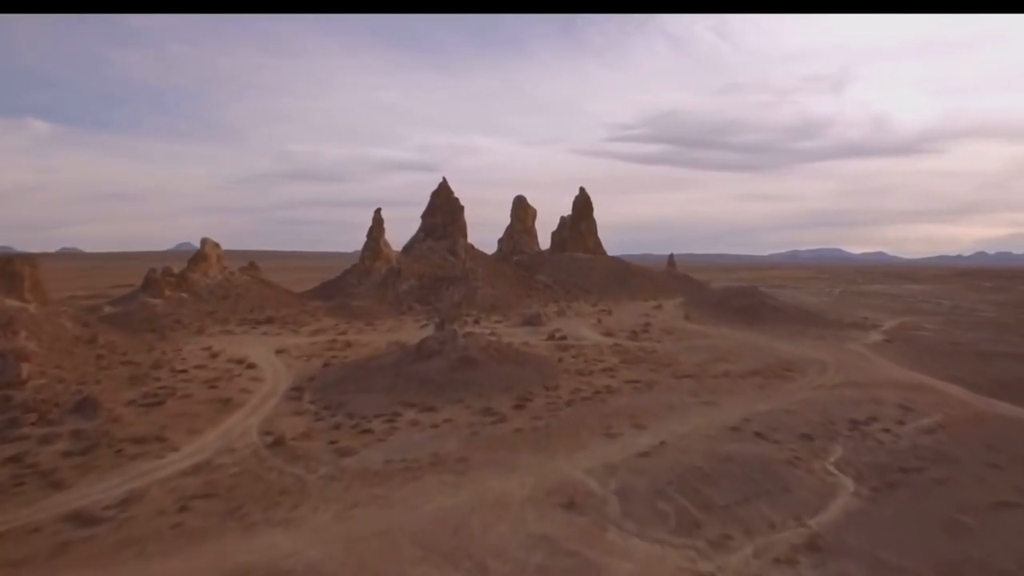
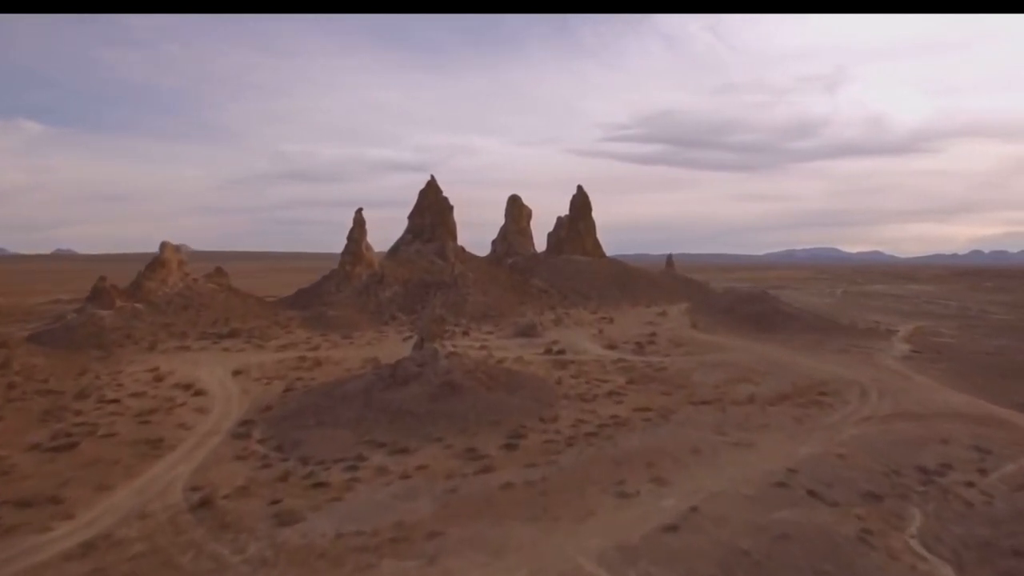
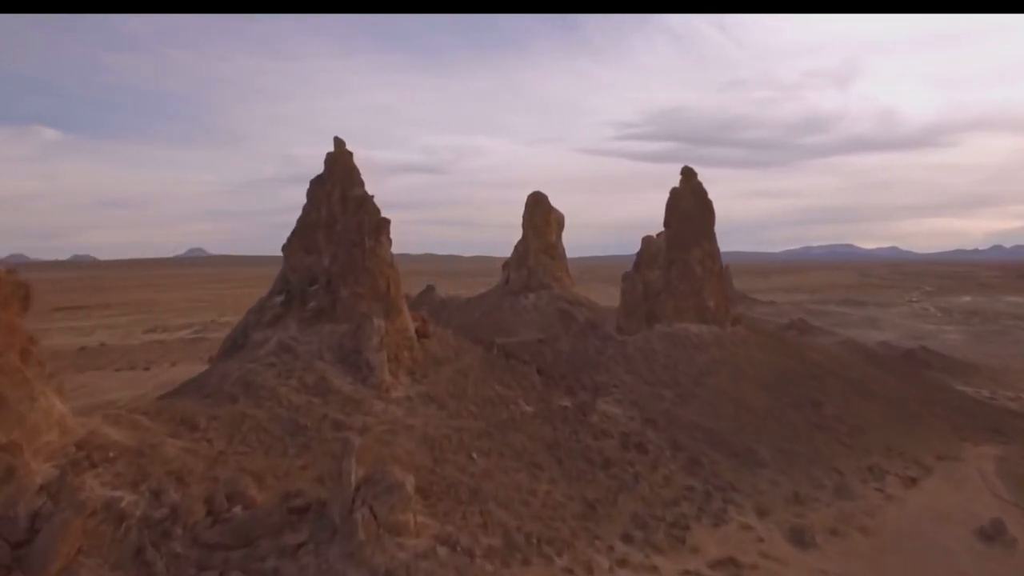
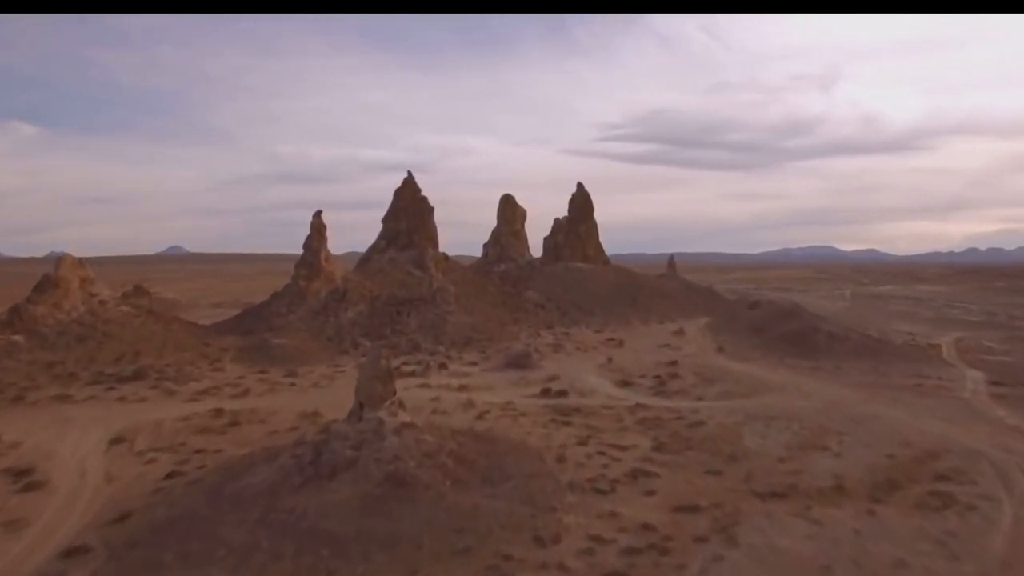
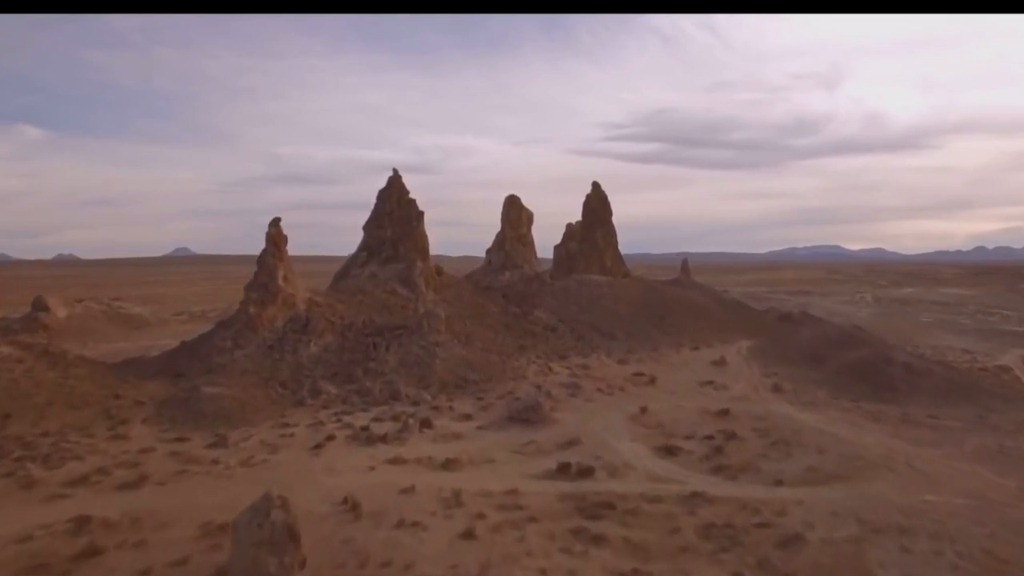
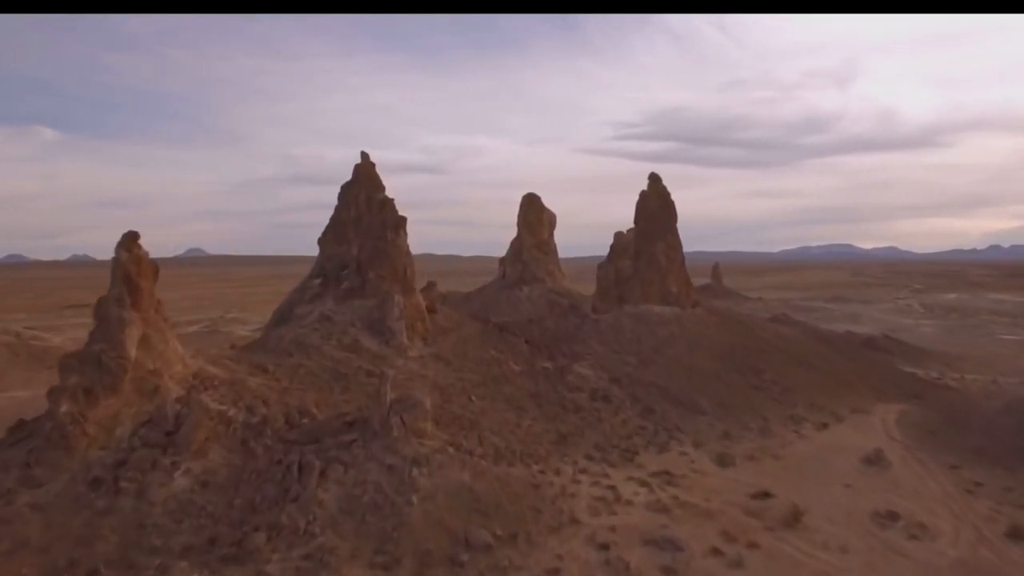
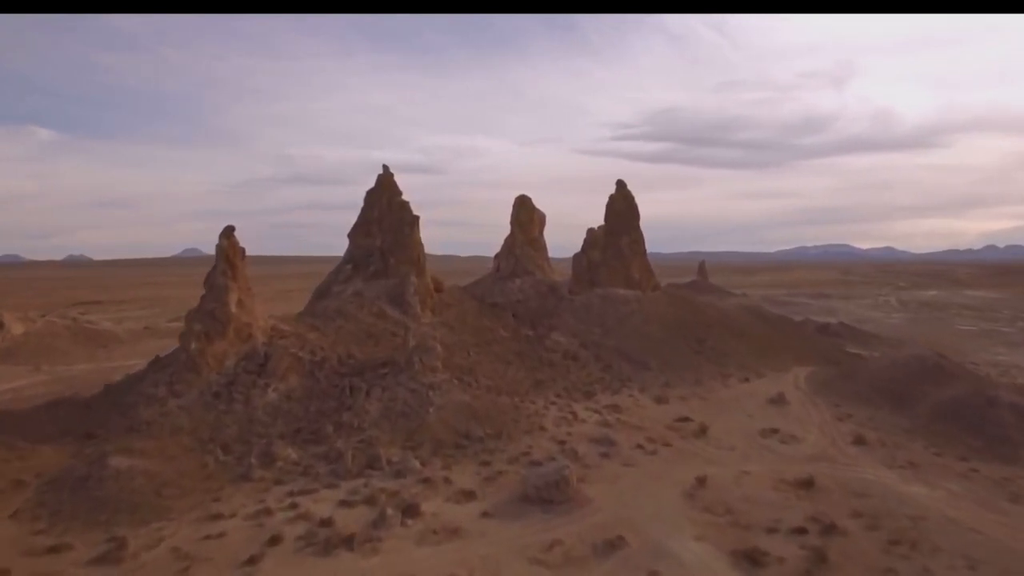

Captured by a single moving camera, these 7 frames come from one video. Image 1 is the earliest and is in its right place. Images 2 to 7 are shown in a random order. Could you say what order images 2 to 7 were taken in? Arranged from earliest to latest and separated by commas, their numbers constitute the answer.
2, 4, 5, 7, 6, 3
